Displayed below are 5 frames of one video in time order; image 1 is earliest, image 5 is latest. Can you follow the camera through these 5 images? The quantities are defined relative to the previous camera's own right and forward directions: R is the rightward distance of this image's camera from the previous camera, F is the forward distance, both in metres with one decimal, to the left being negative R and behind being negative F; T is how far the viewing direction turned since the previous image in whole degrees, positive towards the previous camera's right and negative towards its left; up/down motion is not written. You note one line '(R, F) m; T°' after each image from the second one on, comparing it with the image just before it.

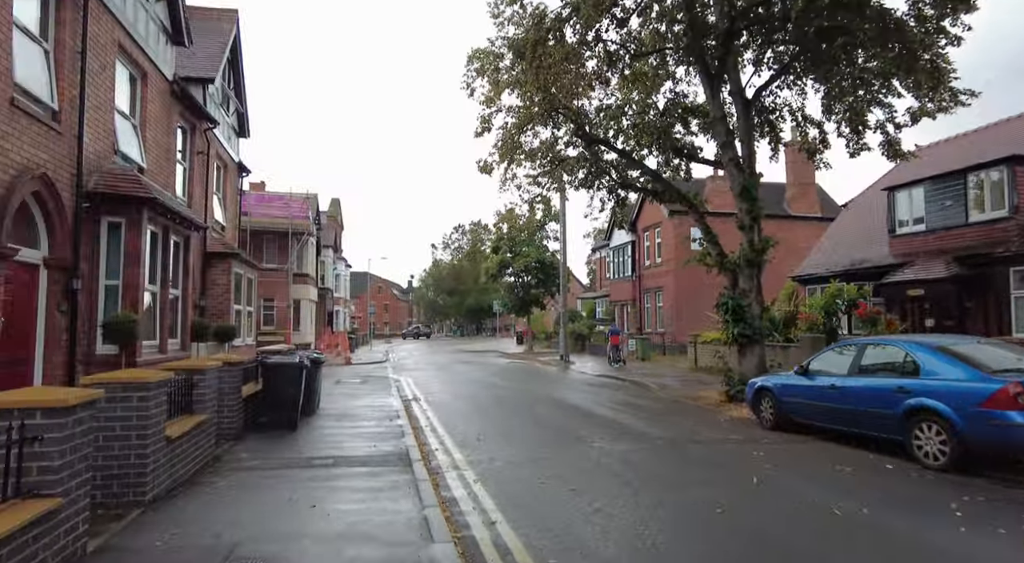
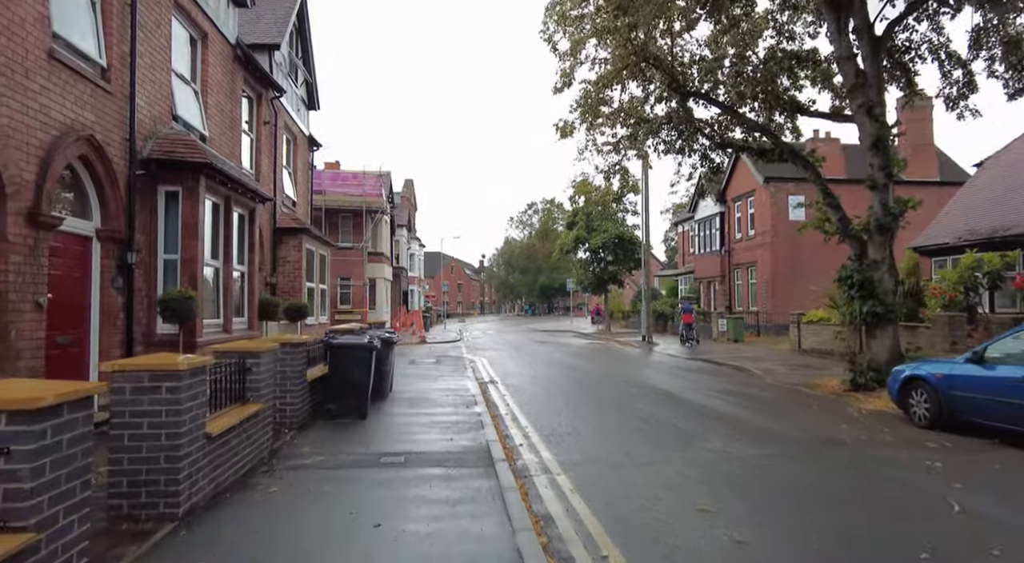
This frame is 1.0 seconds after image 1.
(-0.3, +1.3) m; -7°
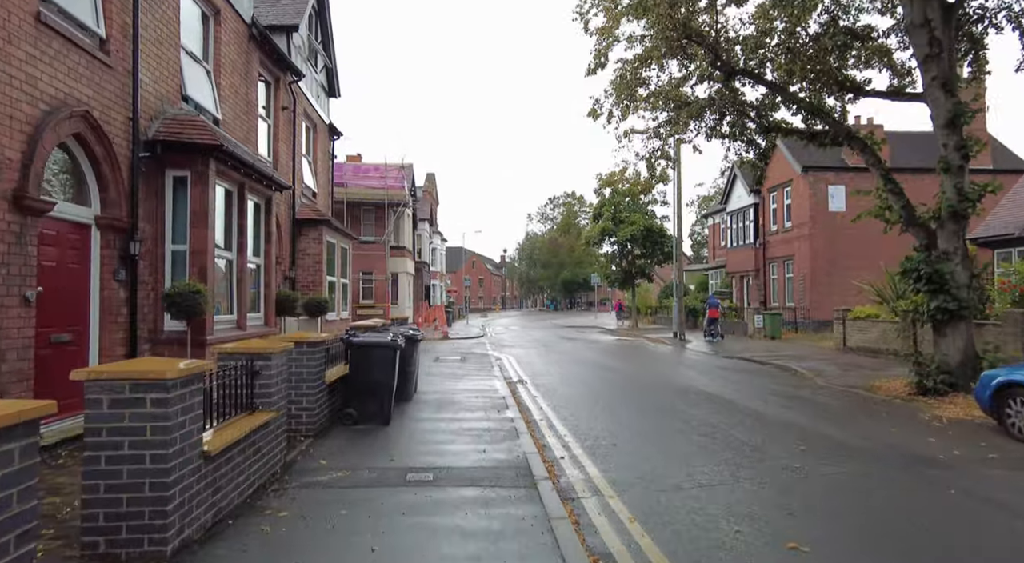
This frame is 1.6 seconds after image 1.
(-0.2, +0.8) m; -2°
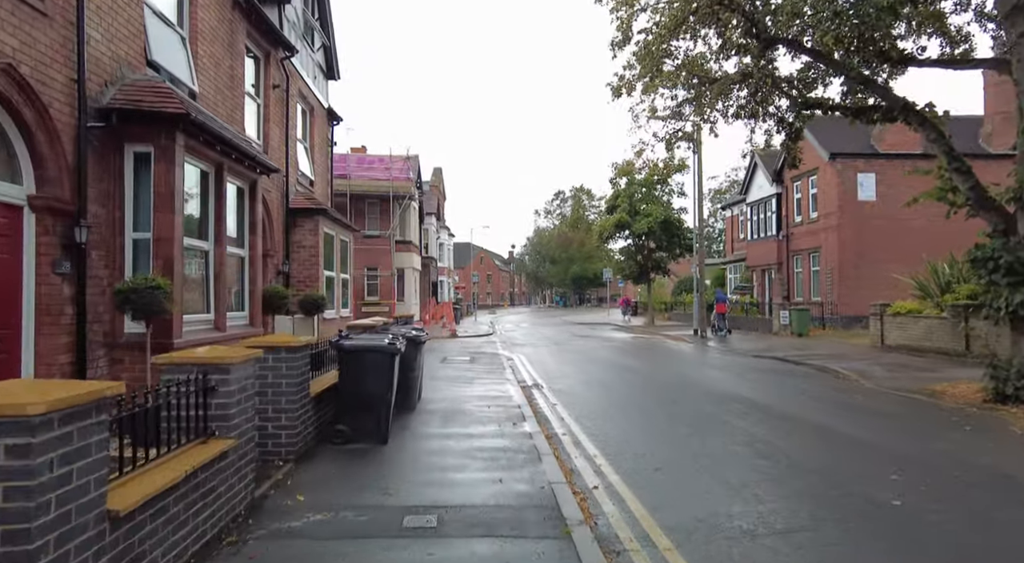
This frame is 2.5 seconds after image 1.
(-0.1, +1.2) m; -1°
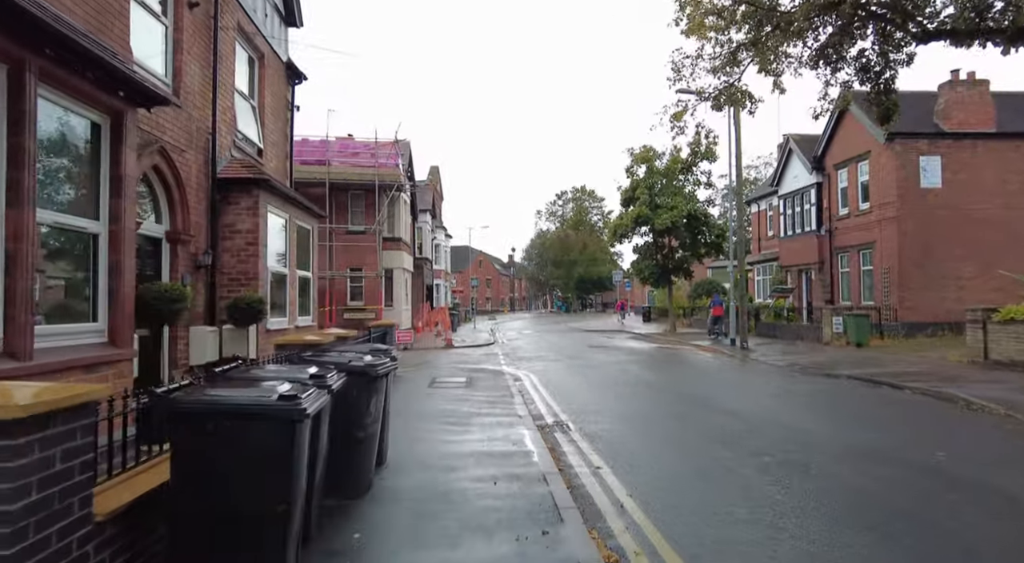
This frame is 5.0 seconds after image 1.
(-0.2, +3.5) m; 0°
